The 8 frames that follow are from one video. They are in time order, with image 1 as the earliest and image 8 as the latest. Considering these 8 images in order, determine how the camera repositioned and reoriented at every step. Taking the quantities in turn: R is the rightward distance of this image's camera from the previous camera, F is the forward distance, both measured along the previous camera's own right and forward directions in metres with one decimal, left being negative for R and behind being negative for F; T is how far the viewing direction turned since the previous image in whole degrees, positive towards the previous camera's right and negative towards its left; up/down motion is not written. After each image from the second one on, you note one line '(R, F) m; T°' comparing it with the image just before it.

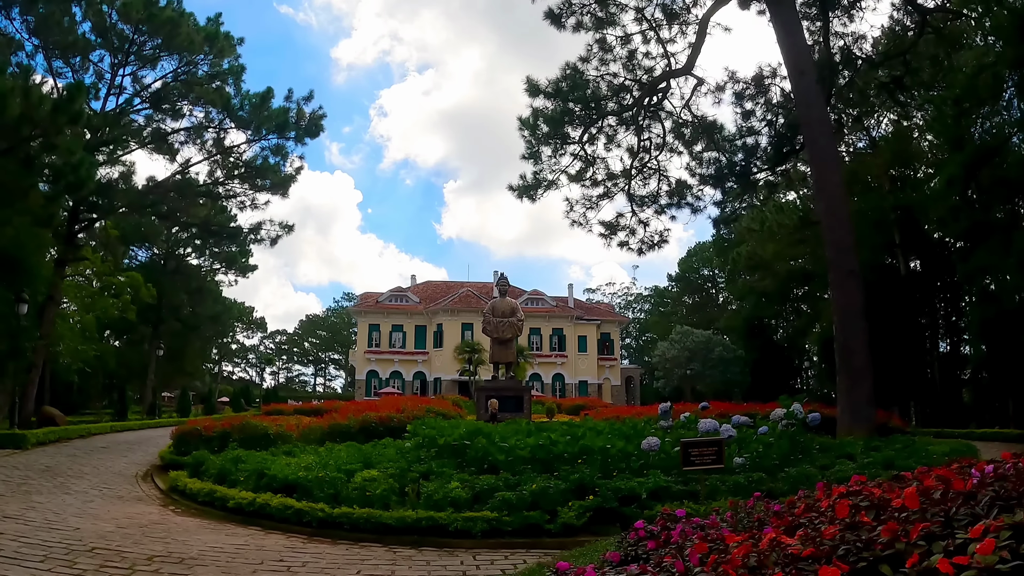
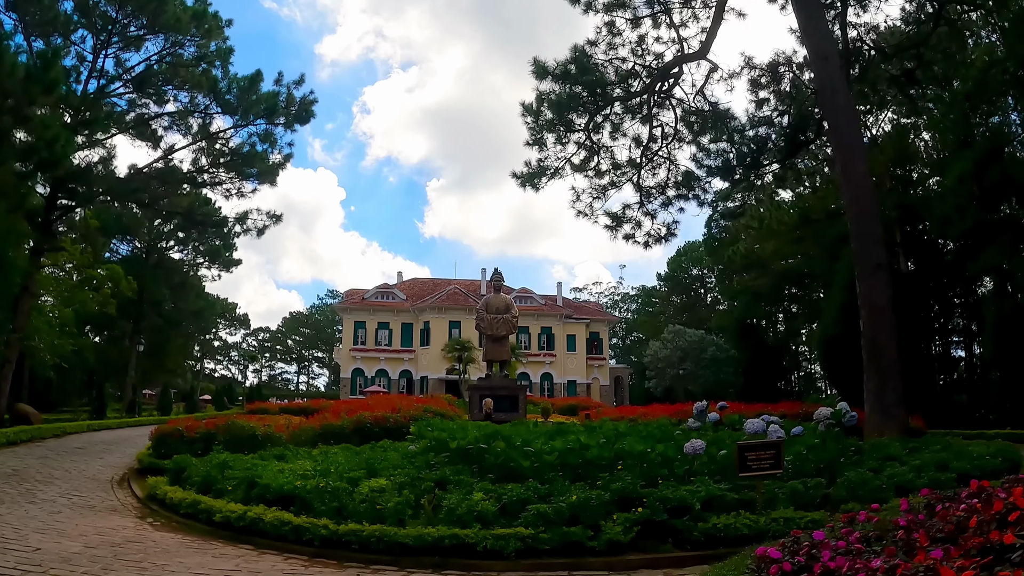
(-0.3, +0.5) m; +1°
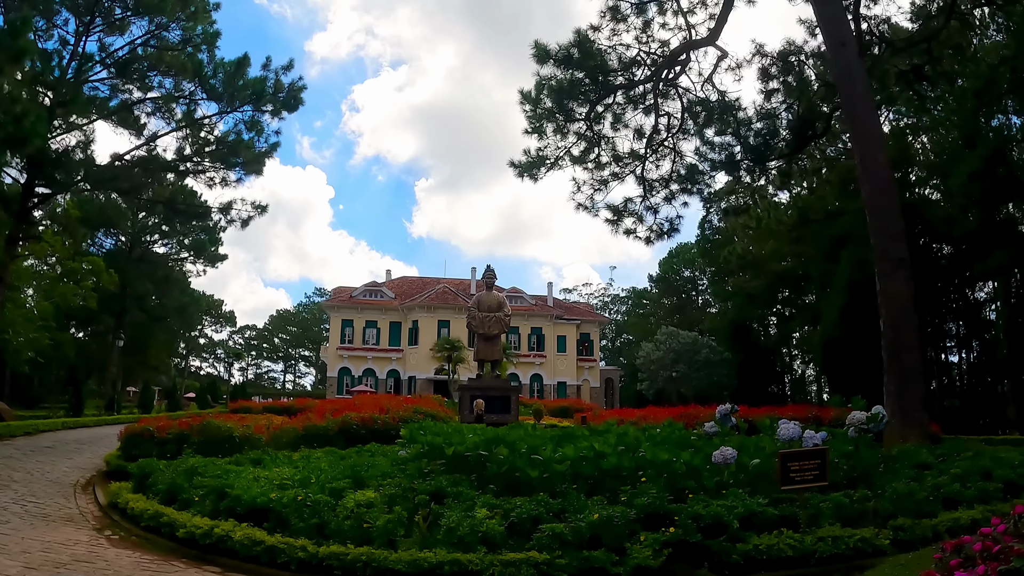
(-0.1, +0.5) m; +1°
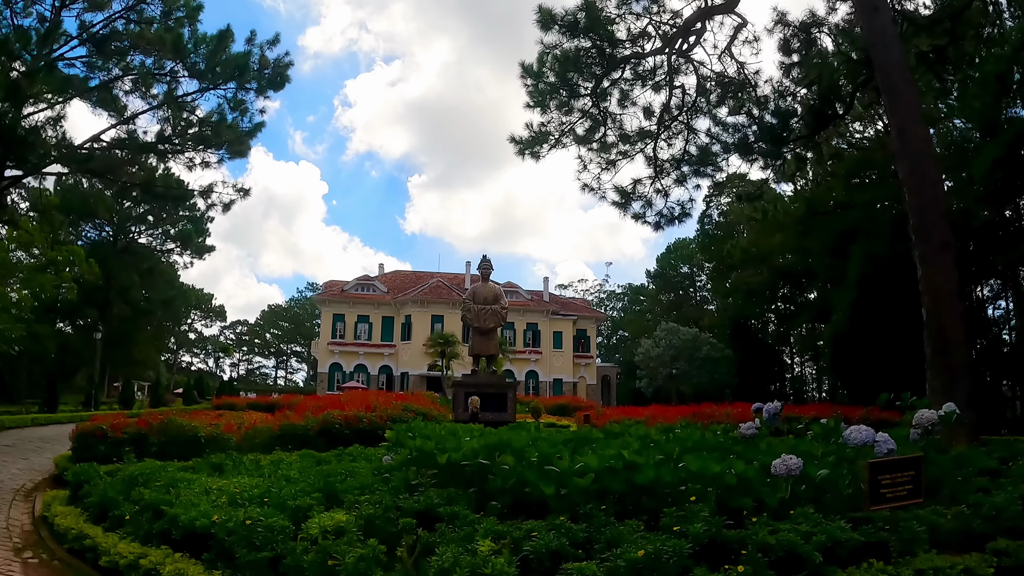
(-0.1, +0.7) m; 0°
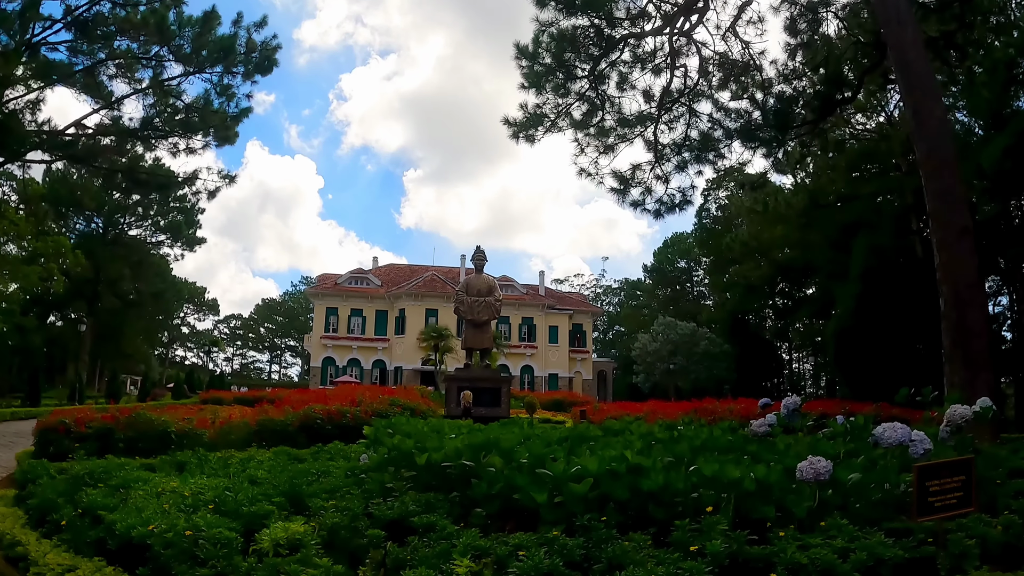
(0.0, +0.4) m; 0°
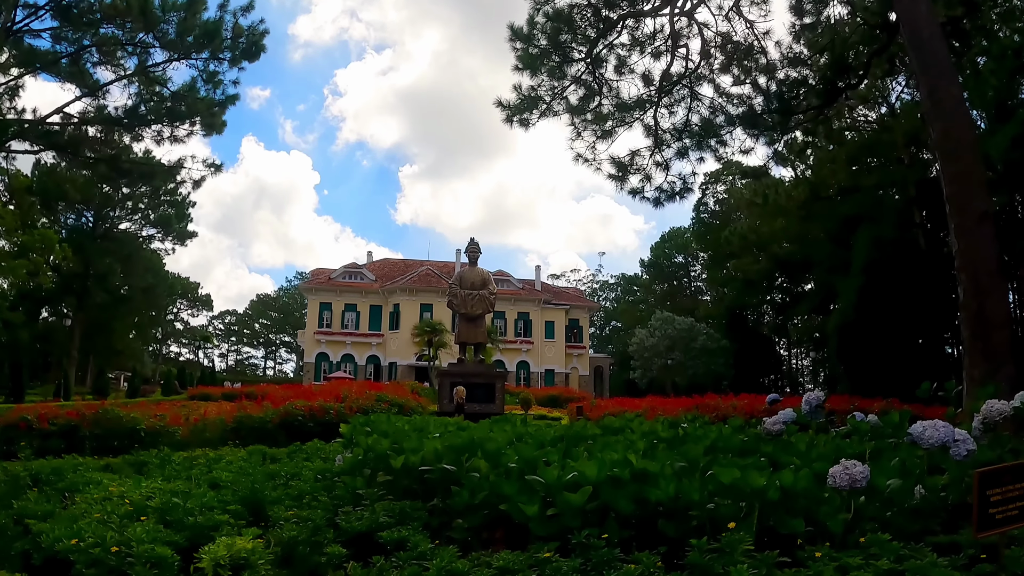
(0.0, +0.4) m; 0°
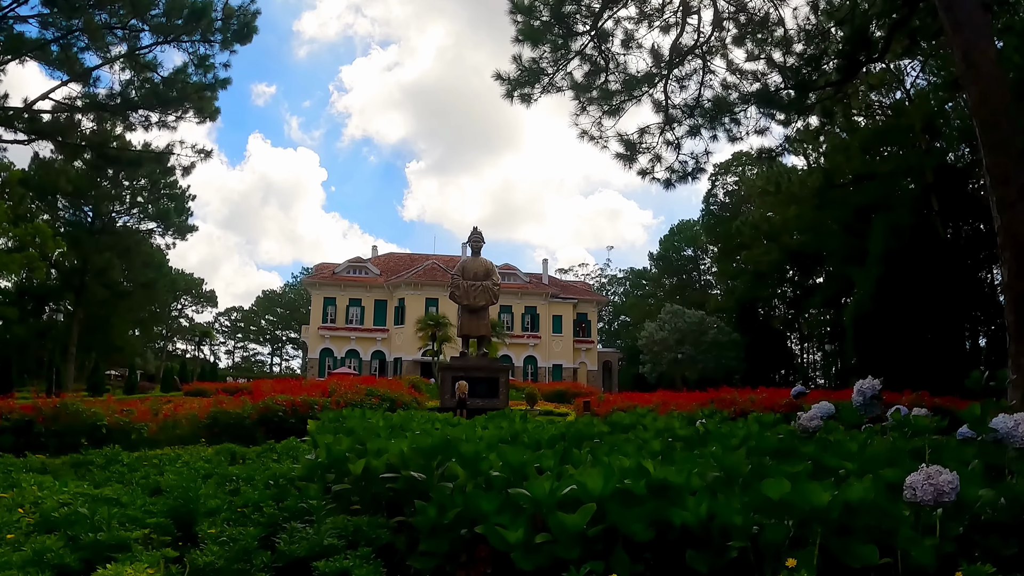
(+0.1, +0.5) m; -1°
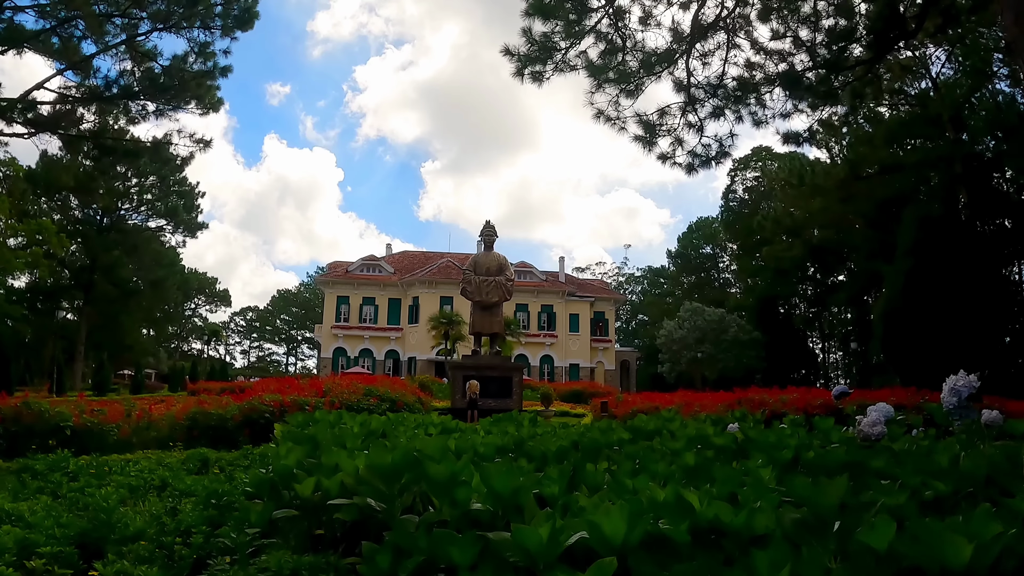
(+0.1, +0.5) m; -1°
